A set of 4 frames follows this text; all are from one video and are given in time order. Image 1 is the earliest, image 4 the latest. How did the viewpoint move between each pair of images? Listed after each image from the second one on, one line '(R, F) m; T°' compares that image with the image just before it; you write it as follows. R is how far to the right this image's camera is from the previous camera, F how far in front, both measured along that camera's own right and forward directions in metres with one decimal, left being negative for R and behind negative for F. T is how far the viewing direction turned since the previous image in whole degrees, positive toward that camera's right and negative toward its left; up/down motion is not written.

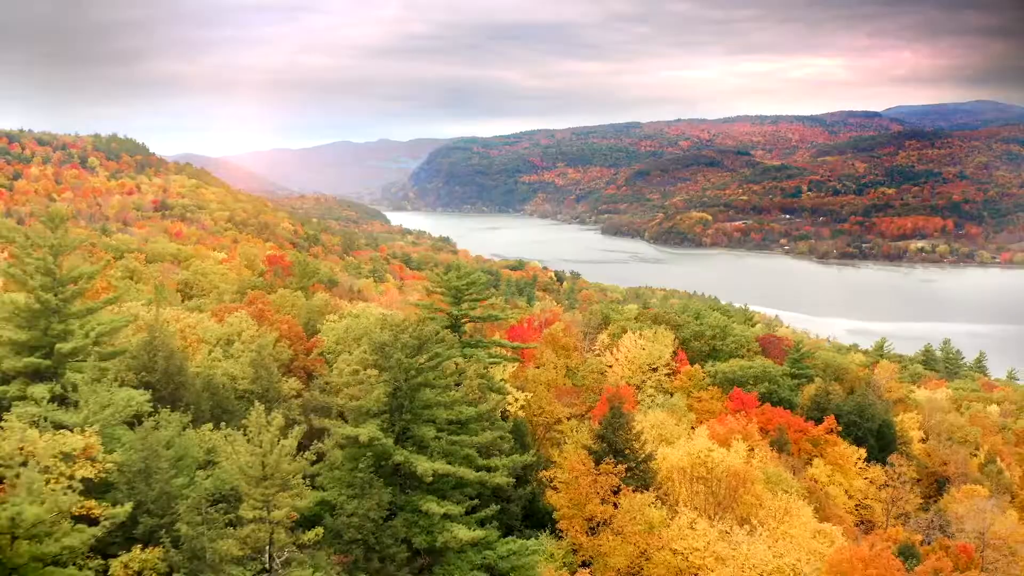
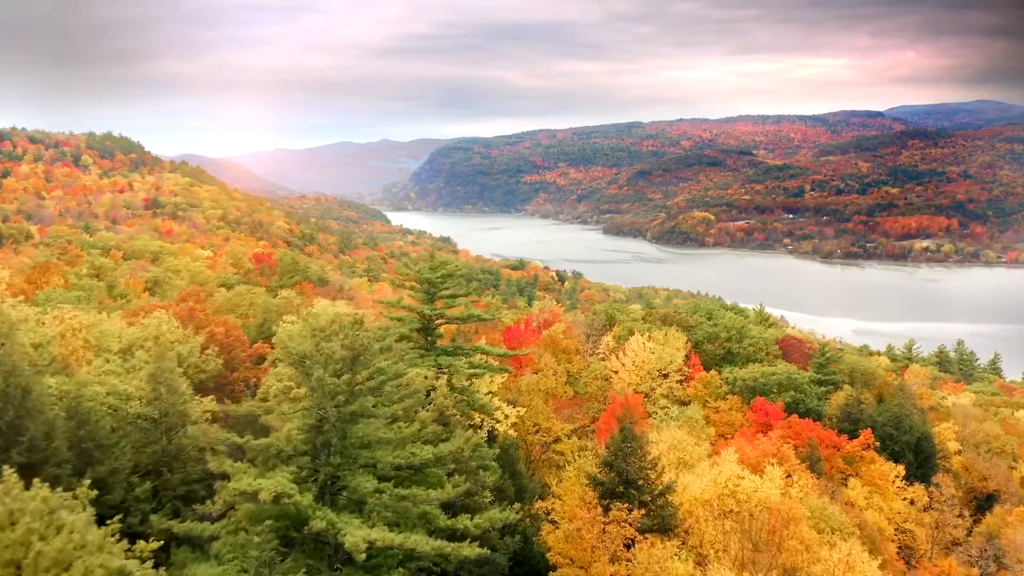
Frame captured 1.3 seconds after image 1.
(+0.5, +4.9) m; 0°
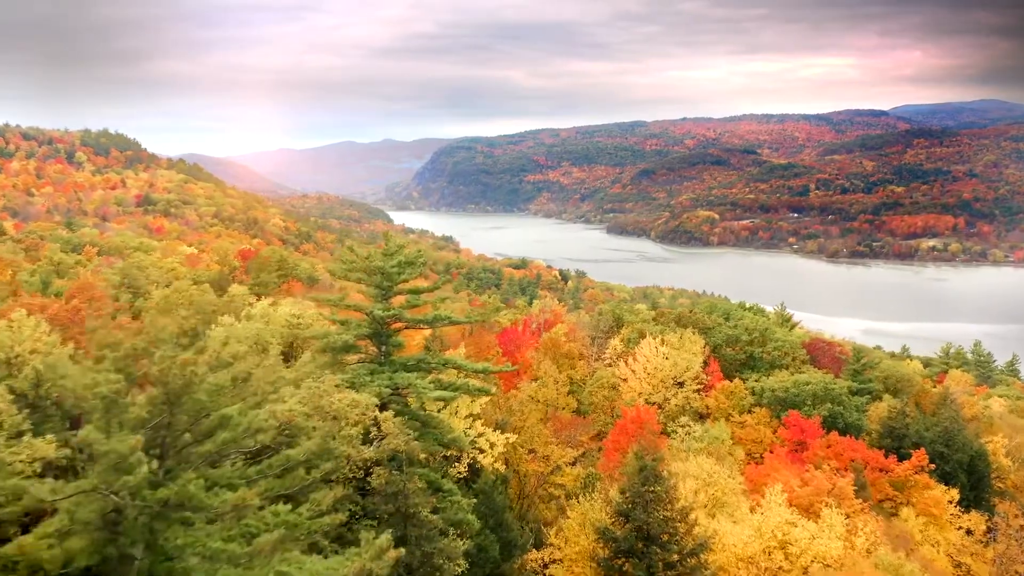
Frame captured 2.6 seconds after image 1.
(+0.5, +5.2) m; 0°
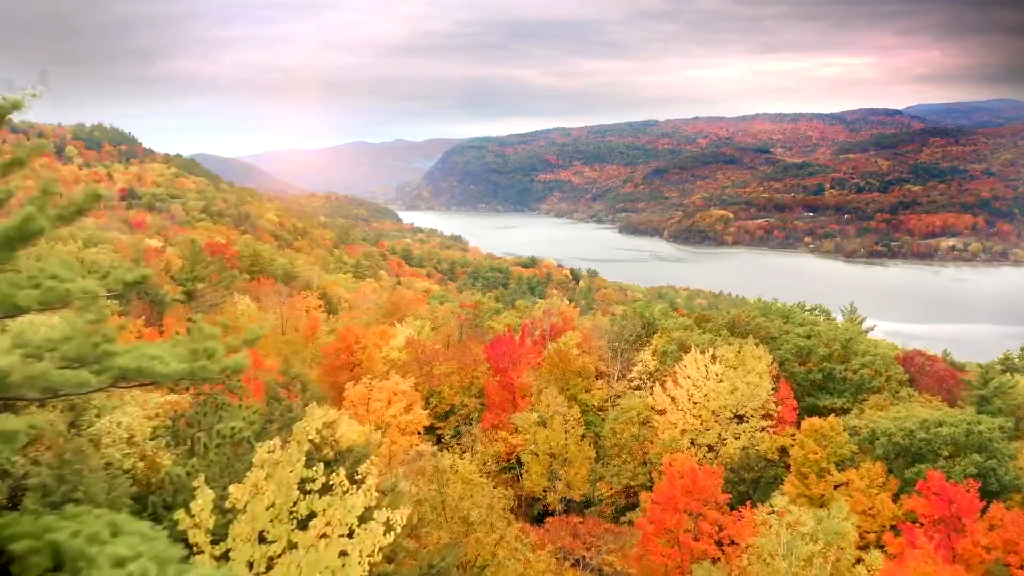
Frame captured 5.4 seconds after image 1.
(+1.0, +11.6) m; -1°
